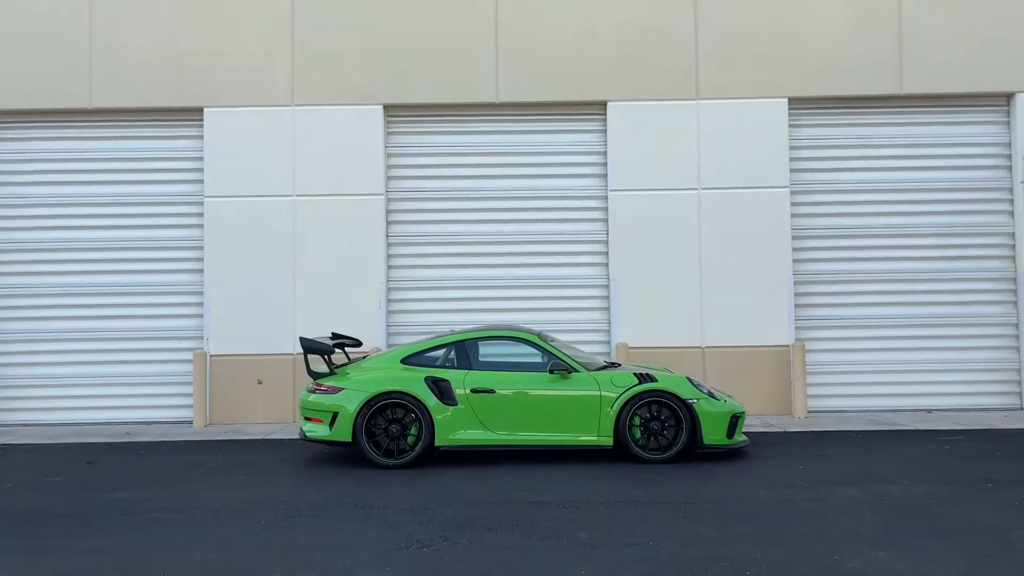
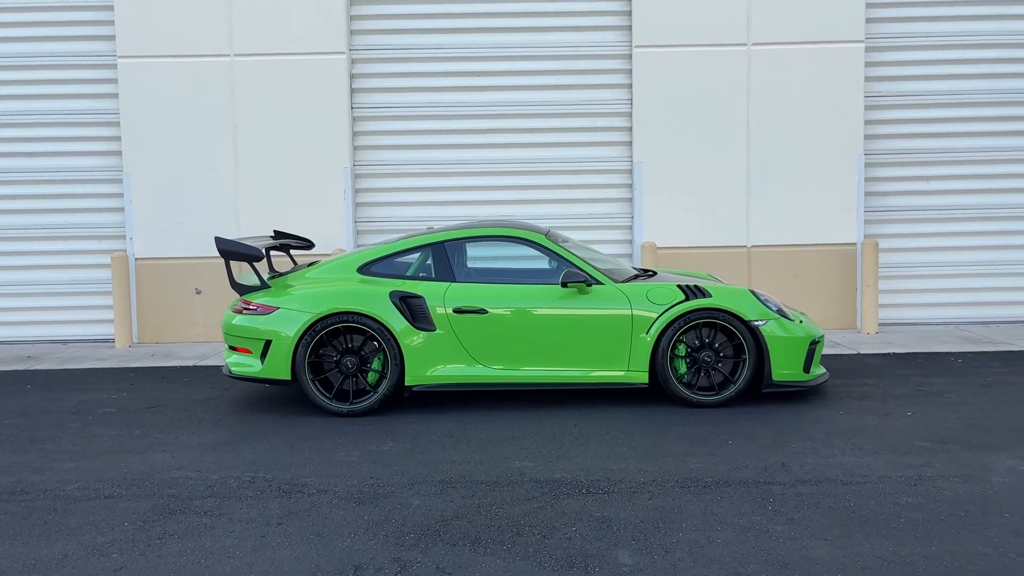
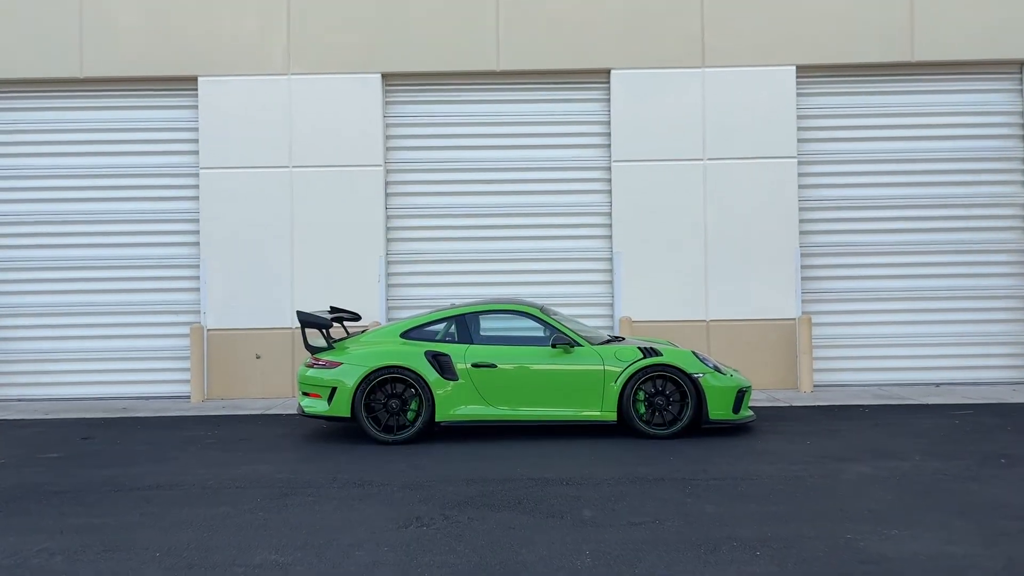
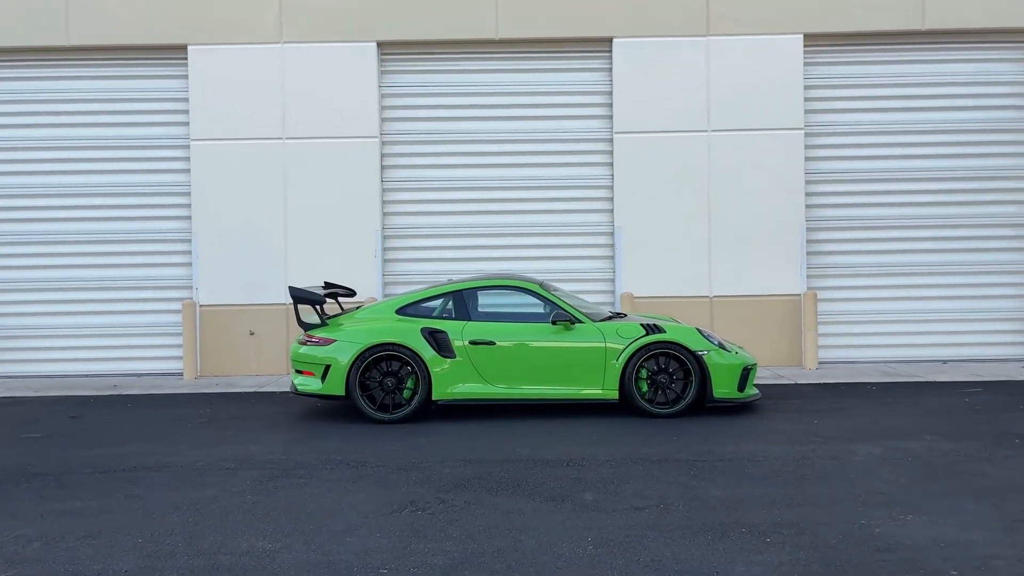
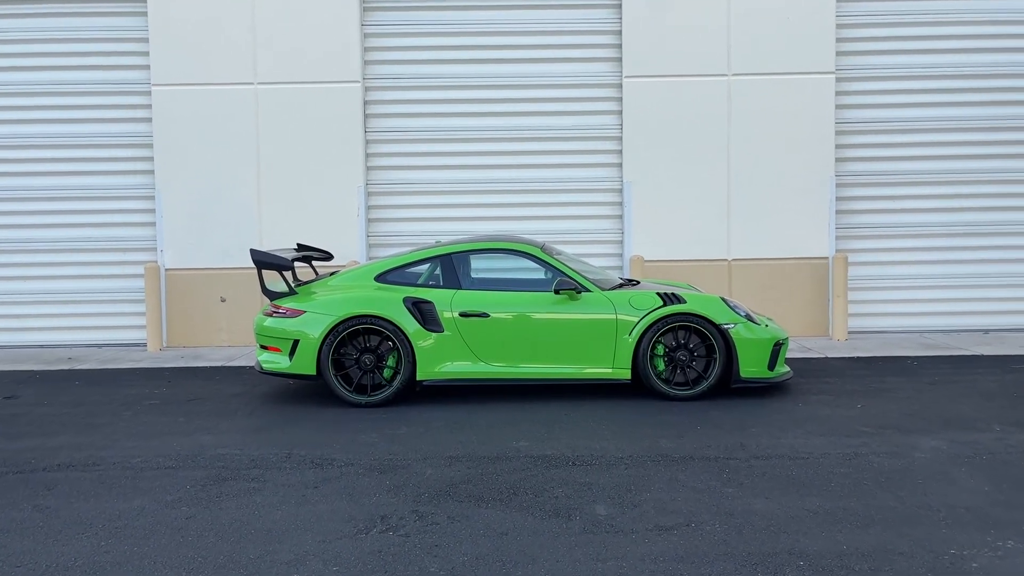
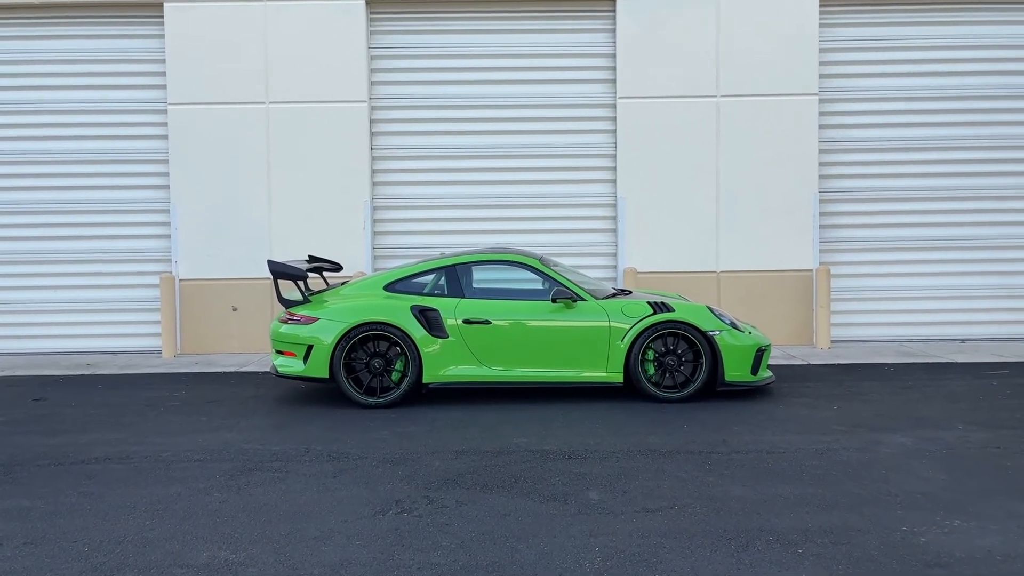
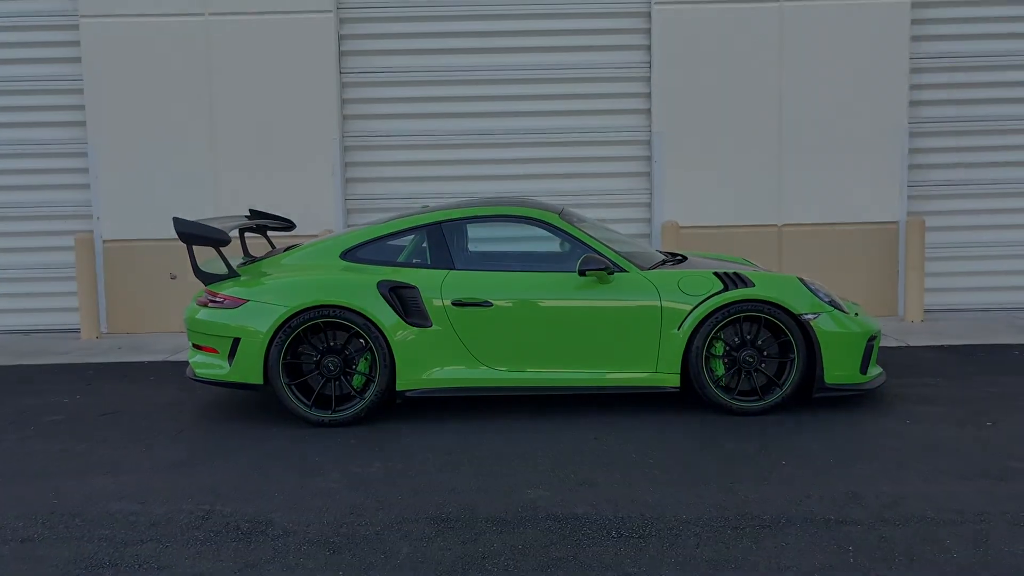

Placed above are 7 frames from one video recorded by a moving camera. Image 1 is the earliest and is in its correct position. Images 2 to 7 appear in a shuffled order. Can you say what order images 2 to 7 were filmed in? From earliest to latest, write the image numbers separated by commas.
3, 4, 6, 5, 2, 7
